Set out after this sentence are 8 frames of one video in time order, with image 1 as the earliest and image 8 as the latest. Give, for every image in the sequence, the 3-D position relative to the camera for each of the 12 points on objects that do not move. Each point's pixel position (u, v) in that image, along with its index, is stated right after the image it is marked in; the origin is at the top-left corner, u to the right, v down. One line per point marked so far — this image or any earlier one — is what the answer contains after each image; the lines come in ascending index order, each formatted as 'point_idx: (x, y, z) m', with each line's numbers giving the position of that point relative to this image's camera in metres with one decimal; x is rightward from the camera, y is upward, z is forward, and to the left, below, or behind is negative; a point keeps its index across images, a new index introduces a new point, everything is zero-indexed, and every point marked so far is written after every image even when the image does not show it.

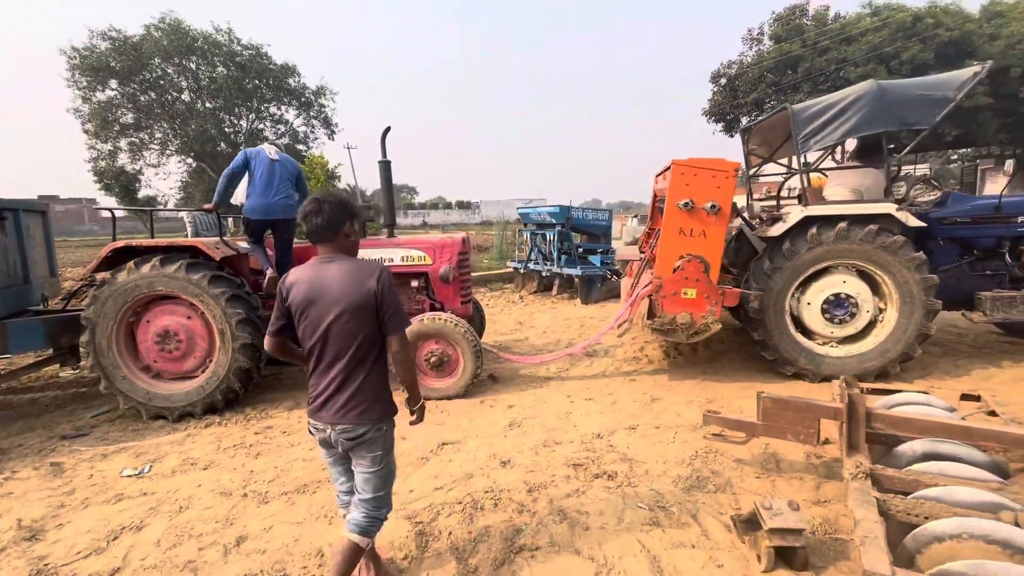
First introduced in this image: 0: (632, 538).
0: (+0.6, -1.2, +2.3) m
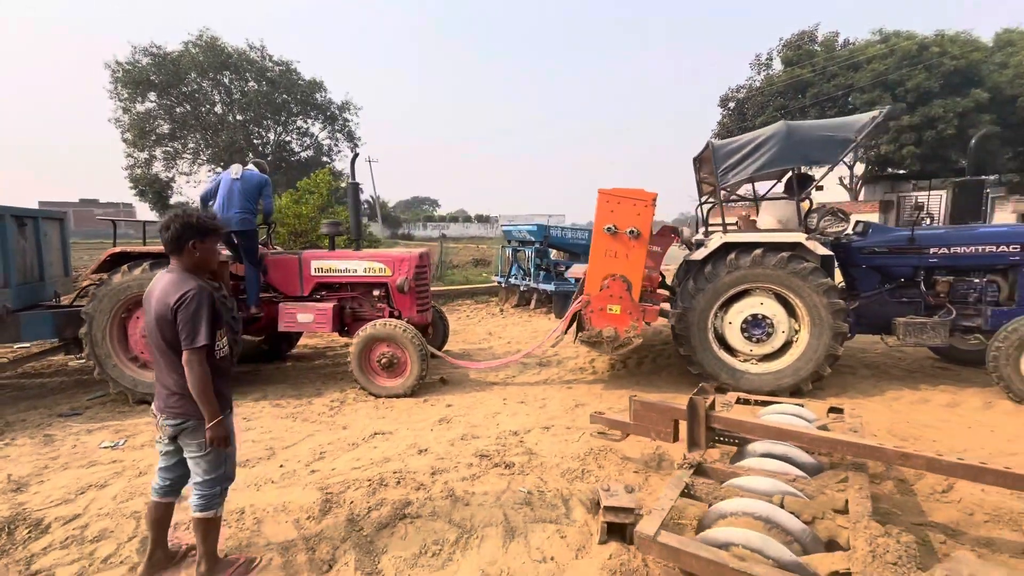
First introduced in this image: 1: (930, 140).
0: (-0.1, -1.3, +2.7) m
1: (+15.0, +5.3, +17.2) m
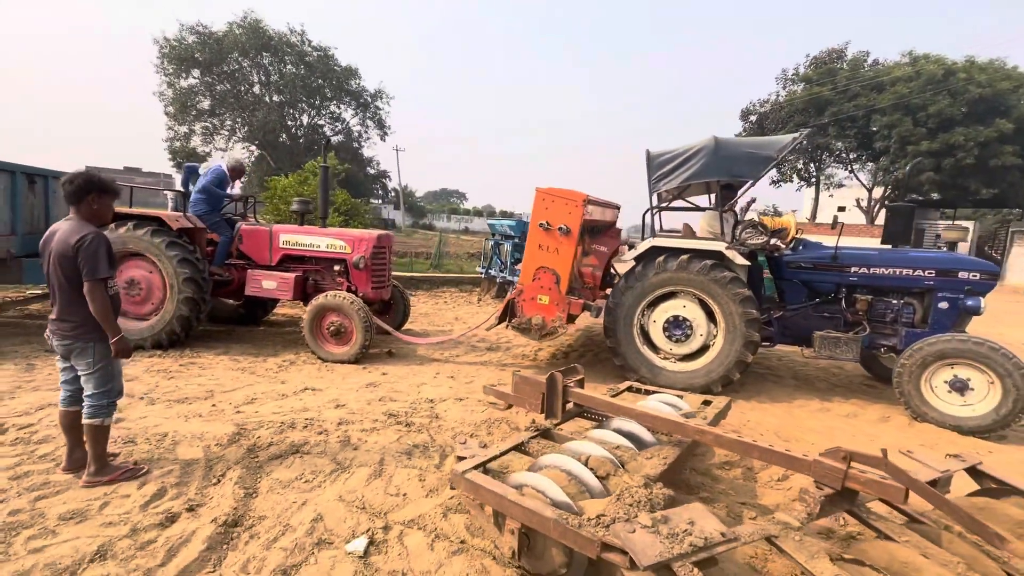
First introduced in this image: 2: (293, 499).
0: (-0.9, -1.1, +3.1) m
1: (+15.4, +4.2, +16.9) m
2: (-1.2, -1.2, +2.6) m
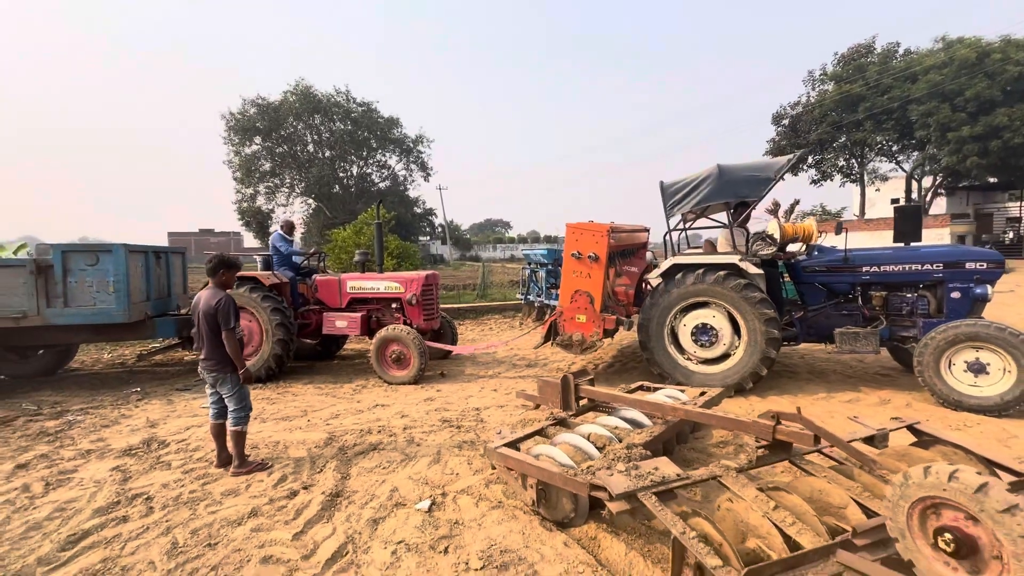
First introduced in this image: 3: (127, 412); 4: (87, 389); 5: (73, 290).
0: (-0.6, -1.3, +4.0) m
1: (+16.5, +4.7, +16.3) m
2: (-1.0, -1.4, +3.5) m
3: (-4.2, -1.4, +5.2) m
4: (-5.5, -1.3, +6.2) m
5: (-5.2, 0.0, +5.7) m
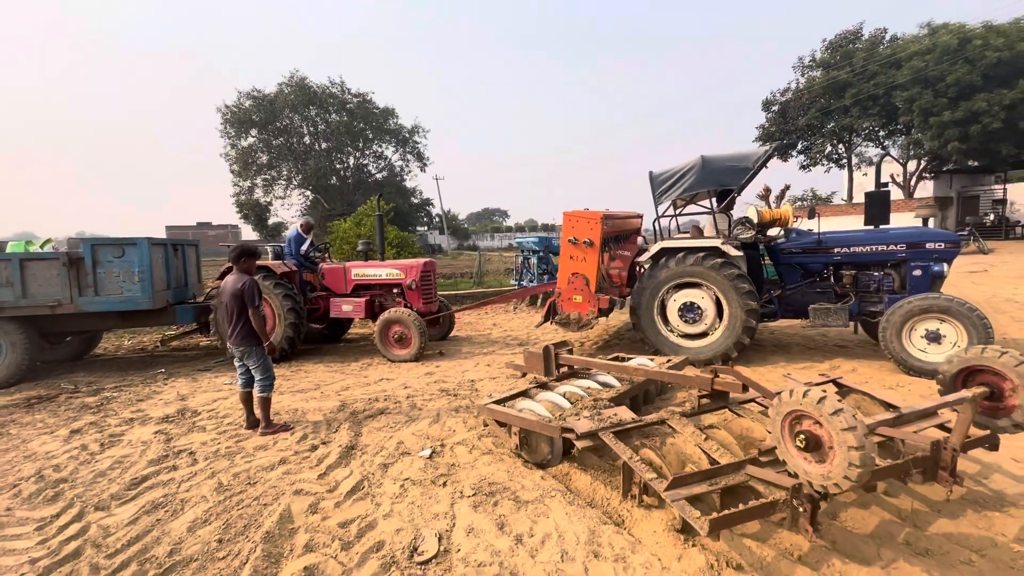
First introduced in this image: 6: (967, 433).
0: (-0.7, -1.2, +4.6) m
1: (+16.3, +5.4, +16.8) m
2: (-1.1, -1.3, +4.1) m
3: (-4.3, -1.2, +5.8) m
4: (-5.6, -1.2, +6.7) m
5: (-5.3, +0.1, +6.3) m
6: (+2.4, -0.8, +2.6) m
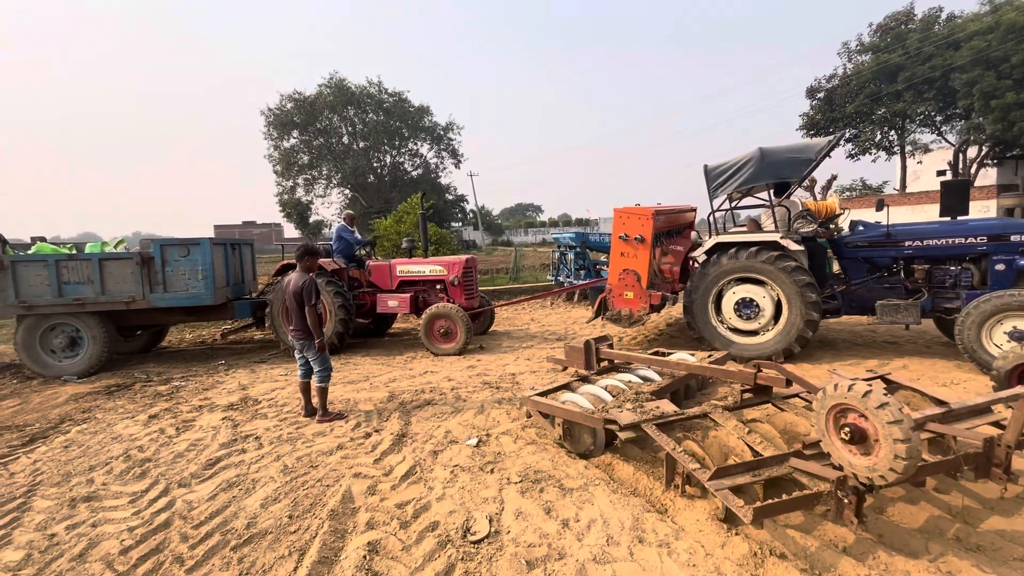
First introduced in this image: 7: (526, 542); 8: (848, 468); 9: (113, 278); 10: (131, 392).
0: (-0.3, -1.1, +4.8) m
1: (+17.5, +5.6, +15.7) m
2: (-0.7, -1.2, +4.3) m
3: (-3.8, -1.2, +6.2) m
4: (-5.0, -1.1, +7.3) m
5: (-4.8, +0.1, +6.8) m
6: (+2.7, -0.7, +2.5) m
7: (+0.1, -1.4, +2.7) m
8: (+1.7, -0.9, +2.4) m
9: (-5.5, +0.1, +6.7) m
10: (-4.6, -1.3, +5.8) m
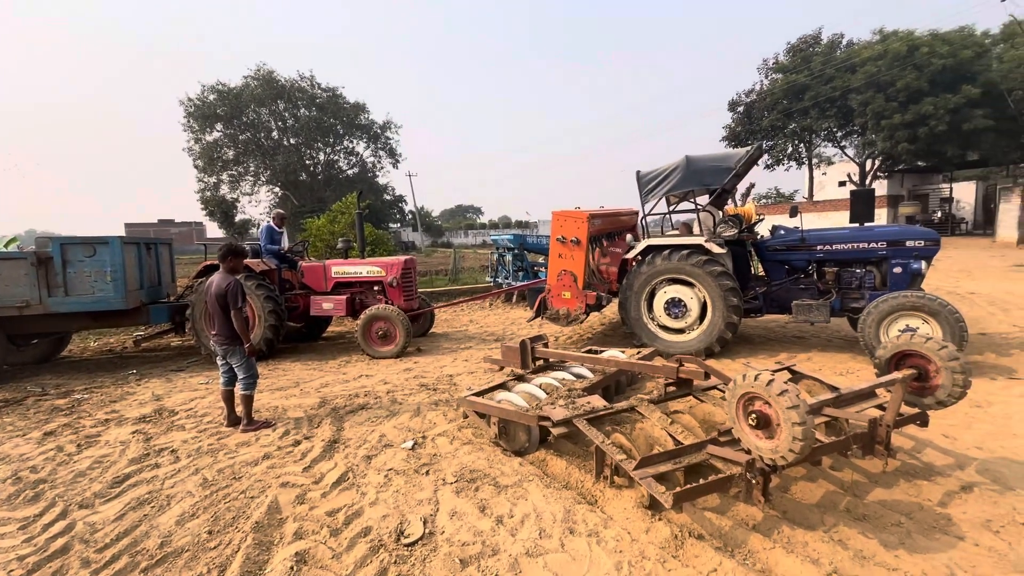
0: (-0.9, -1.2, +4.8) m
1: (+15.3, +5.6, +17.8) m
2: (-1.3, -1.2, +4.2) m
3: (-4.6, -1.2, +5.7) m
4: (-5.9, -1.2, +6.6) m
5: (-5.7, +0.1, +6.1) m
6: (+2.3, -0.7, +2.9) m
7: (-0.3, -1.4, +2.7) m
8: (+1.3, -0.9, +2.6) m
9: (-6.4, +0.1, +6.0) m
10: (-5.3, -1.3, +5.2) m
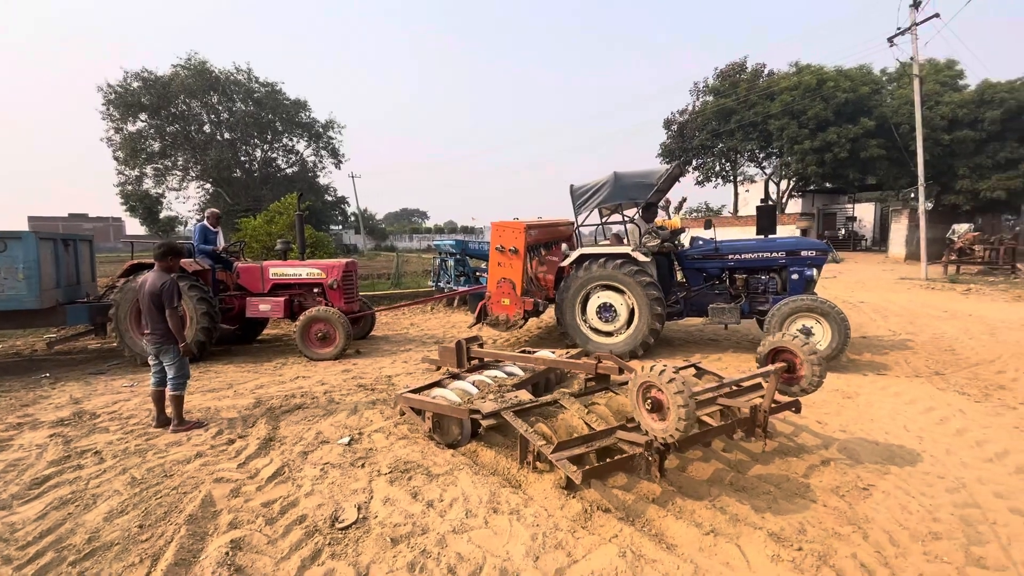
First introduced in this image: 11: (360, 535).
0: (-1.6, -1.2, +4.9) m
1: (+13.2, +5.2, +19.8) m
2: (-1.9, -1.3, +4.3) m
3: (-5.3, -1.2, +5.4) m
4: (-6.7, -1.1, +6.2) m
5: (-6.4, +0.1, +5.7) m
6: (+1.8, -0.8, +3.4) m
7: (-0.7, -1.4, +2.9) m
8: (+0.9, -0.9, +3.0) m
9: (-7.1, +0.1, +5.5) m
10: (-6.0, -1.3, +4.8) m
11: (-0.9, -1.4, +2.8) m
